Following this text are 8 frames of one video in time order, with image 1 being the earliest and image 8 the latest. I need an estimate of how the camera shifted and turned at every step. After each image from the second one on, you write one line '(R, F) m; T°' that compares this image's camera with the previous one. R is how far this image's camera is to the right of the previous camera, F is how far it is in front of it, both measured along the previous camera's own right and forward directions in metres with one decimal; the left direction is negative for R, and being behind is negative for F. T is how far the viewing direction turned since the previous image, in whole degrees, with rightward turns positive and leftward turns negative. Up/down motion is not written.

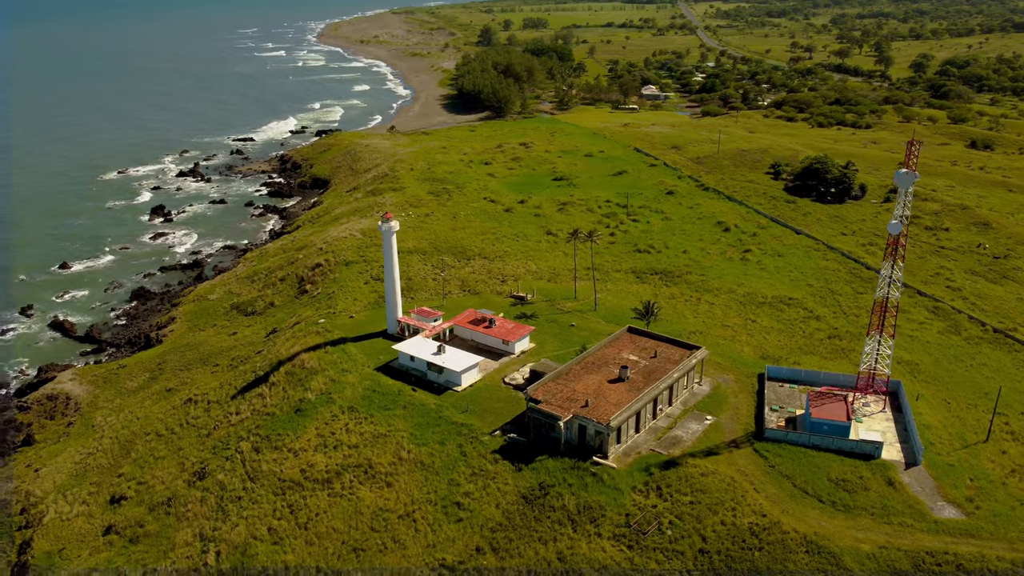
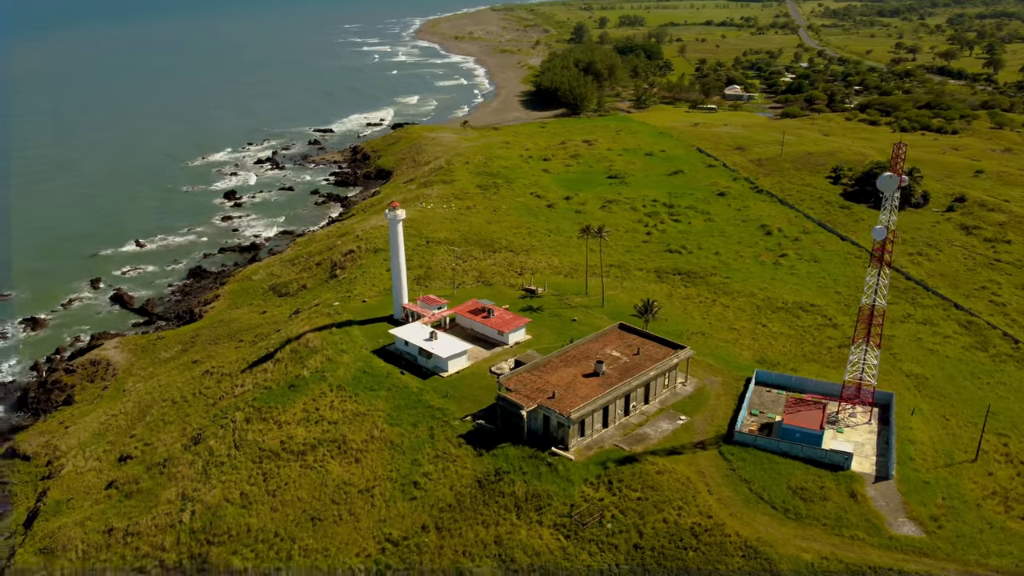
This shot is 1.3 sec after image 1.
(+5.5, -0.4) m; -7°
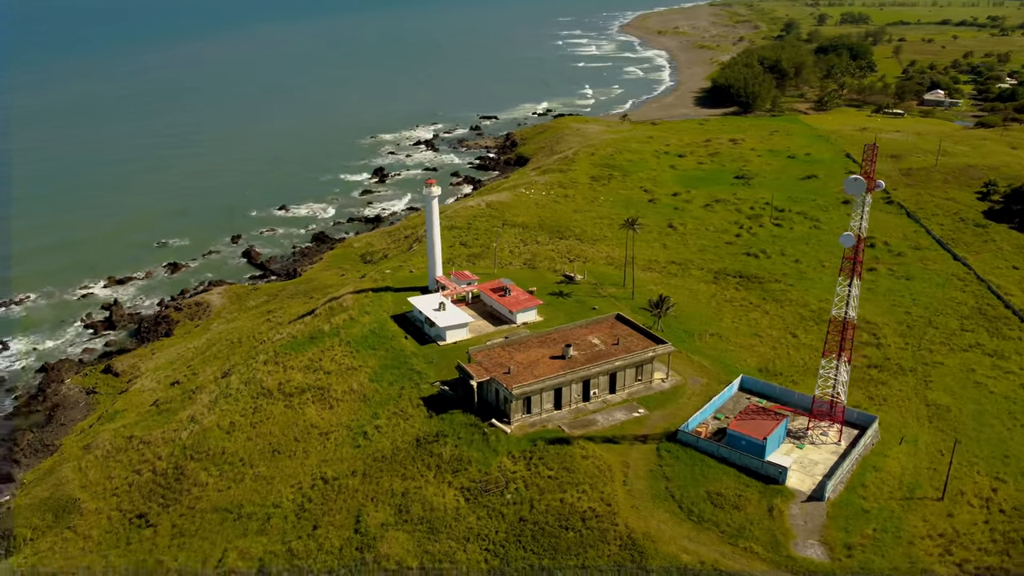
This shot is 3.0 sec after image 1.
(+10.9, -0.1) m; -14°
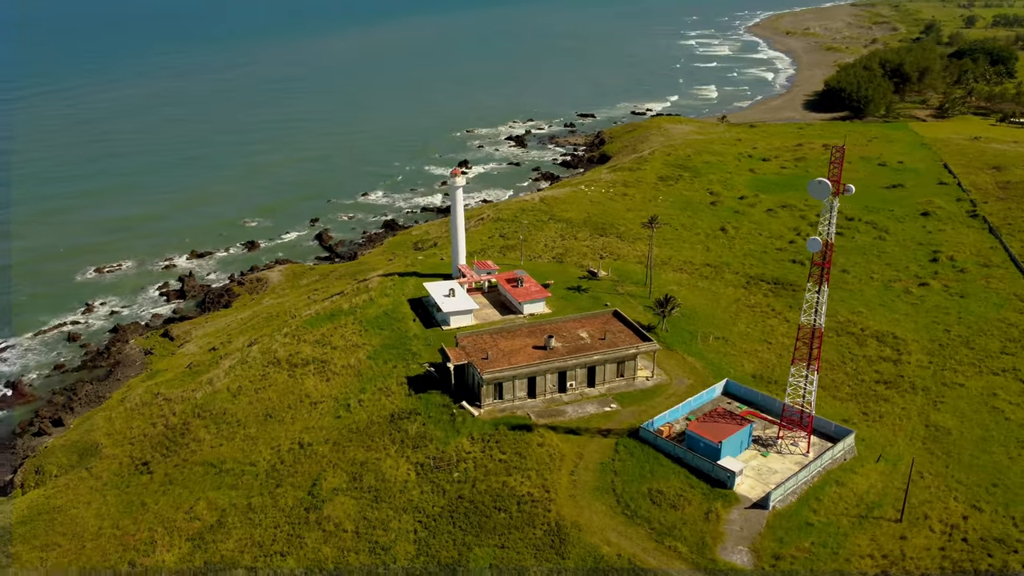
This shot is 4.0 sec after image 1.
(+6.6, -0.4) m; -9°
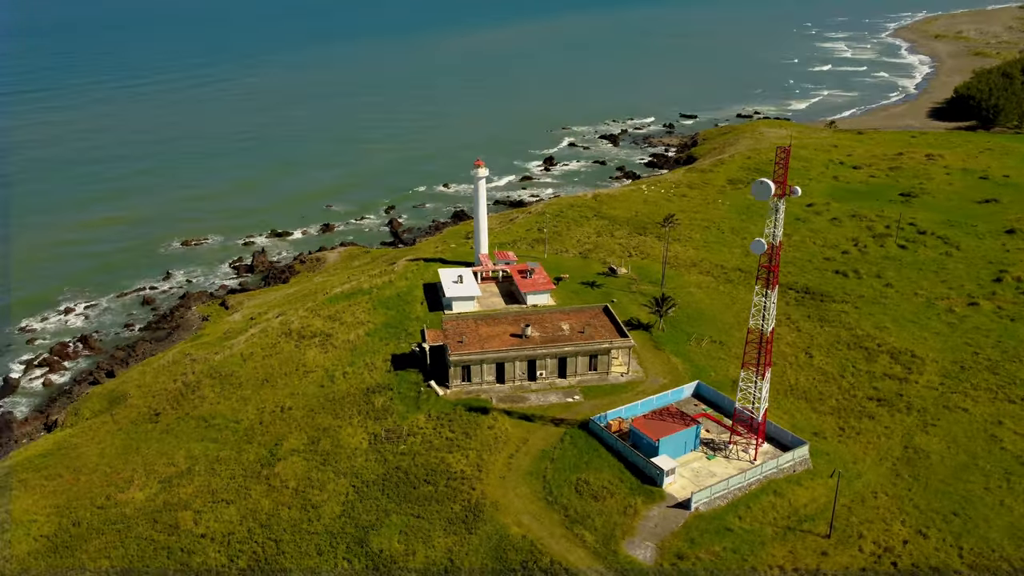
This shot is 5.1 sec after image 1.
(+7.4, -0.4) m; -9°
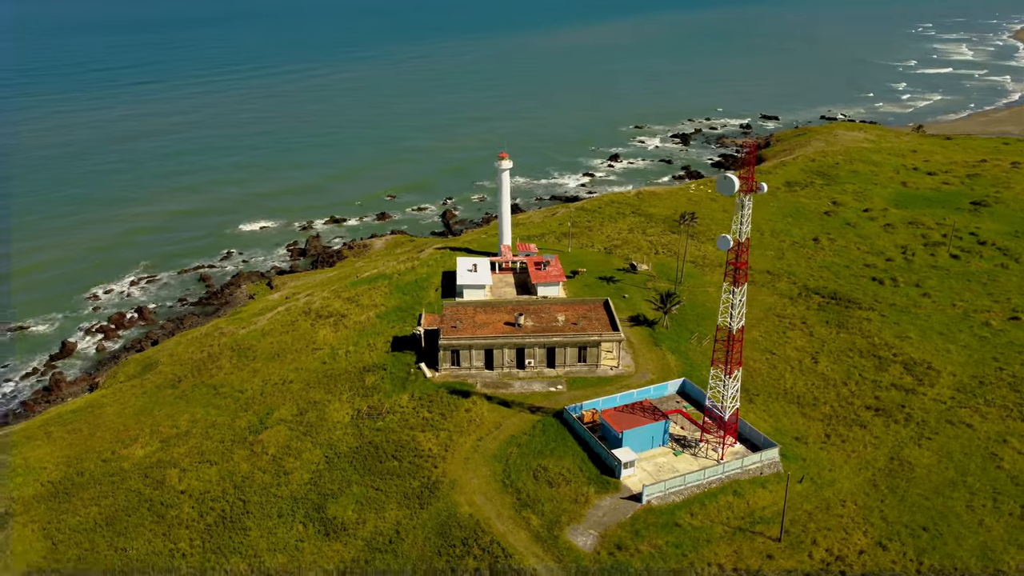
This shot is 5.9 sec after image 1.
(+5.0, -0.4) m; -7°
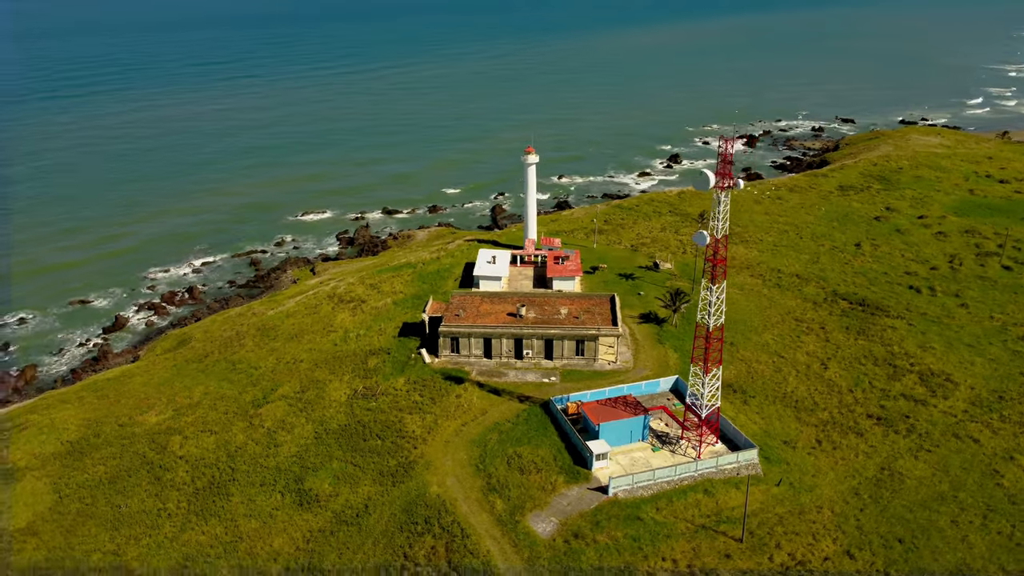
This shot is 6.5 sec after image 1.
(+4.1, -0.4) m; -6°
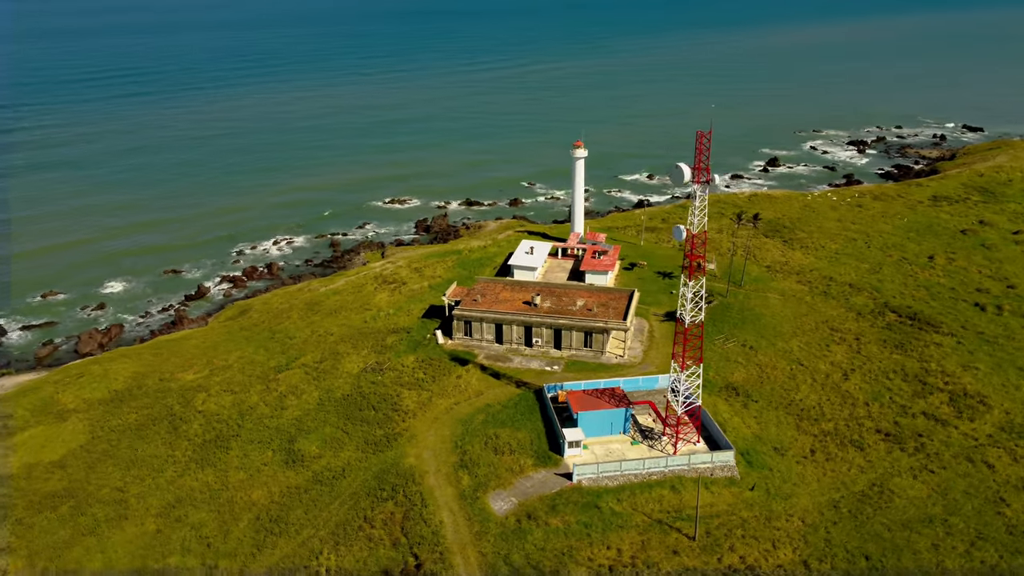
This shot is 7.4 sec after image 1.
(+5.6, -0.4) m; -9°
